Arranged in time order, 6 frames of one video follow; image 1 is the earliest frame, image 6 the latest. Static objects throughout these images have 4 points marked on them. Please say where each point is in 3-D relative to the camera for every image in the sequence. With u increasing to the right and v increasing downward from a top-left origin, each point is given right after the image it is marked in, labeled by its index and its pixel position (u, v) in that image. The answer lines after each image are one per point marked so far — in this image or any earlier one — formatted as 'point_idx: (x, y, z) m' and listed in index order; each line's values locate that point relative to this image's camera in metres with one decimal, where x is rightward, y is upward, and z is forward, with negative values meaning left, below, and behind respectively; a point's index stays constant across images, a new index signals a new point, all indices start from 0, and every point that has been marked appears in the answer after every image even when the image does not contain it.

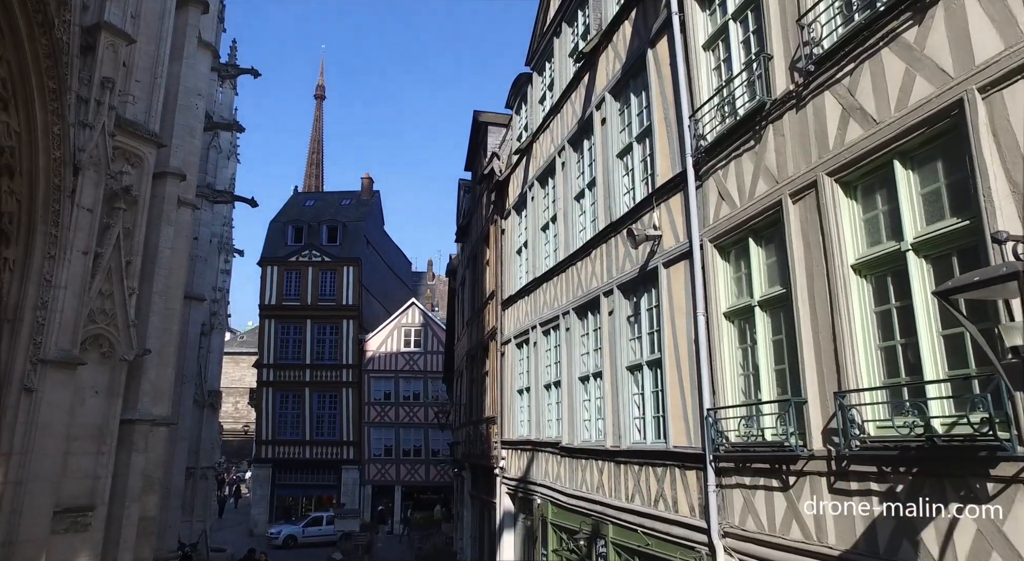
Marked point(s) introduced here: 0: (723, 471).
0: (+1.8, -1.6, +6.7) m
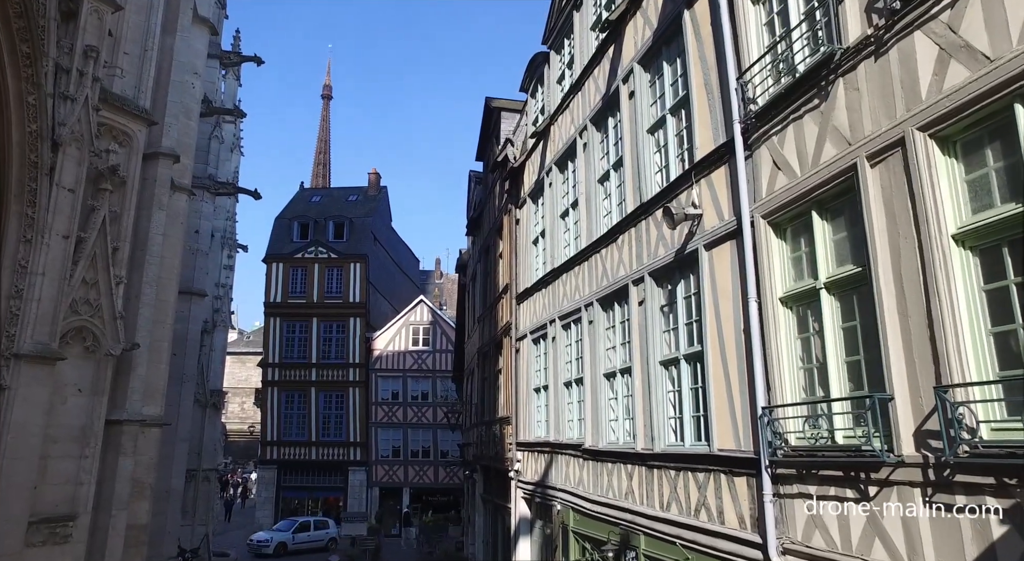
0: (+2.0, -1.5, +5.8) m
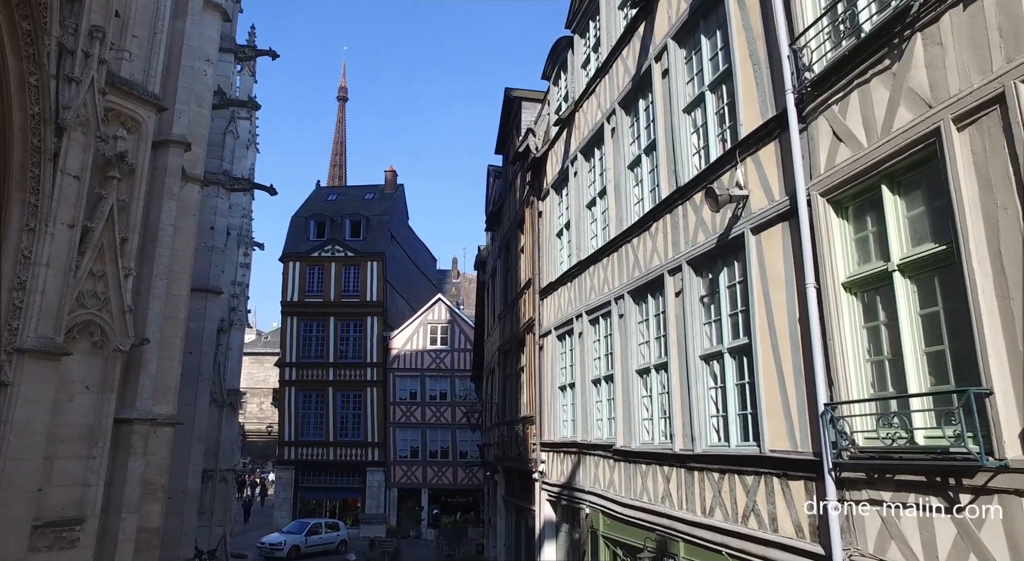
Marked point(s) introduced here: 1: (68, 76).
0: (+2.2, -1.3, +5.3) m
1: (-4.4, +2.1, +7.9) m
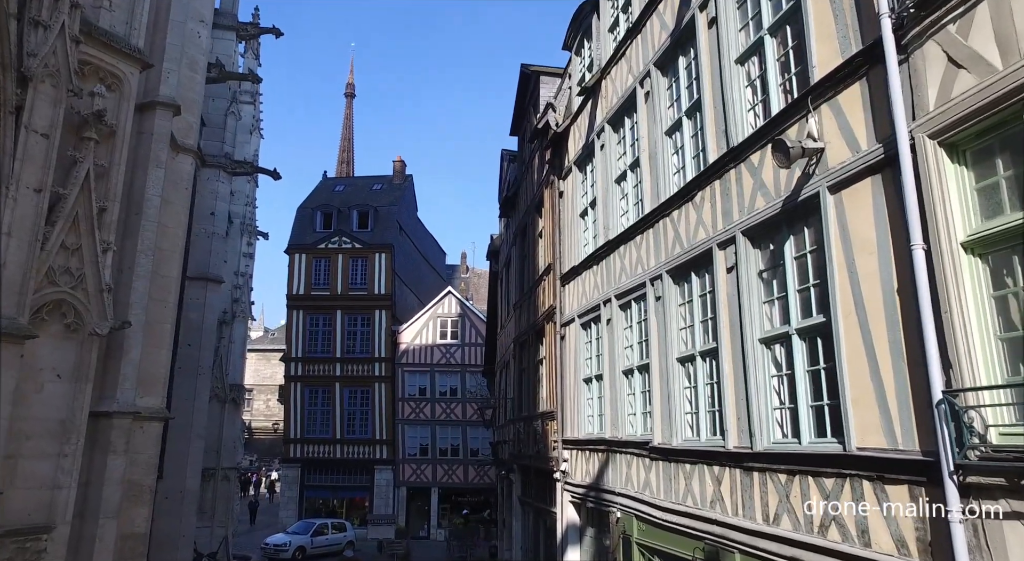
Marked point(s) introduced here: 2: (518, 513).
0: (+2.5, -1.1, +4.2) m
1: (-4.2, +2.3, +6.9) m
2: (+0.1, -5.1, +17.3) m
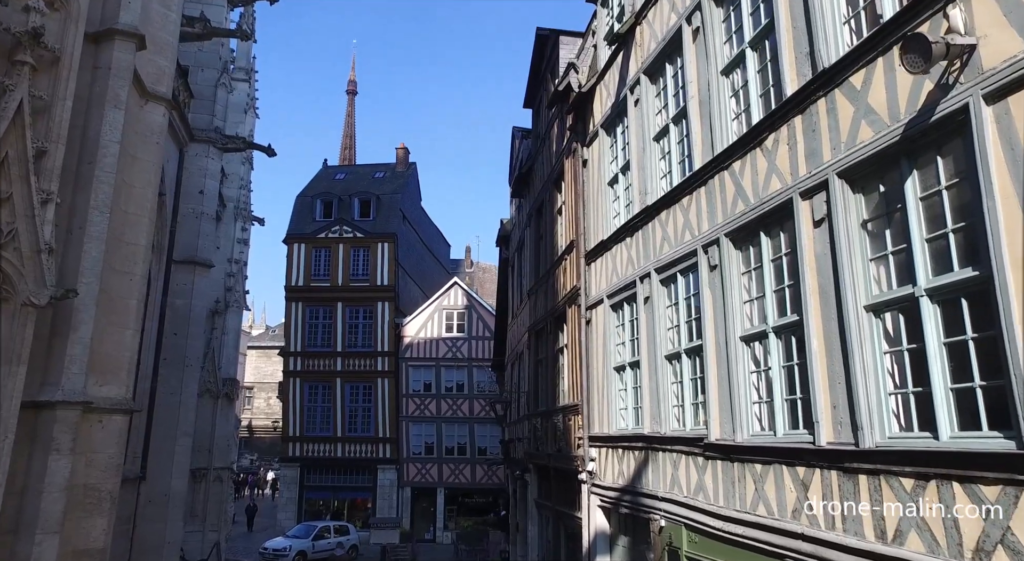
0: (+2.7, -0.8, +2.7) m
1: (-3.9, +2.6, +5.5) m
2: (+0.4, -4.7, +15.8) m
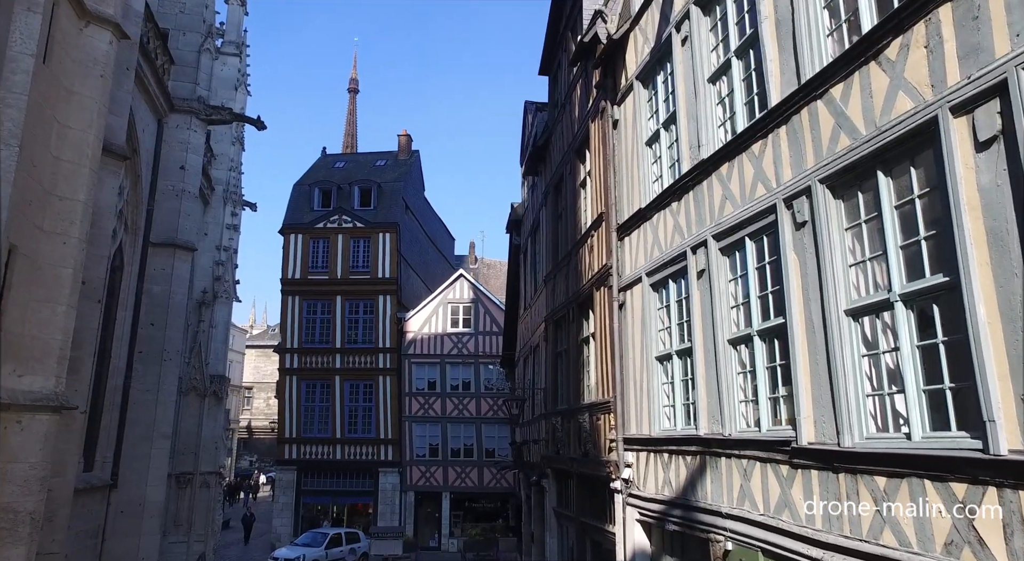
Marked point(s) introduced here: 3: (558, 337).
0: (+3.0, -0.5, +1.1) m
1: (-3.7, +2.9, +3.8) m
2: (+0.7, -4.4, +14.1) m
3: (+0.8, -1.0, +14.0) m
